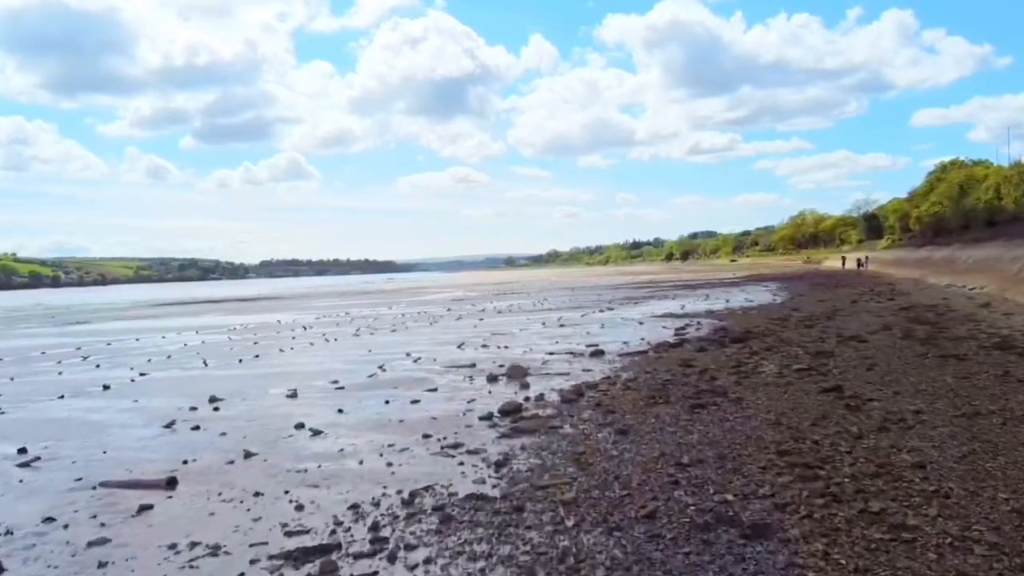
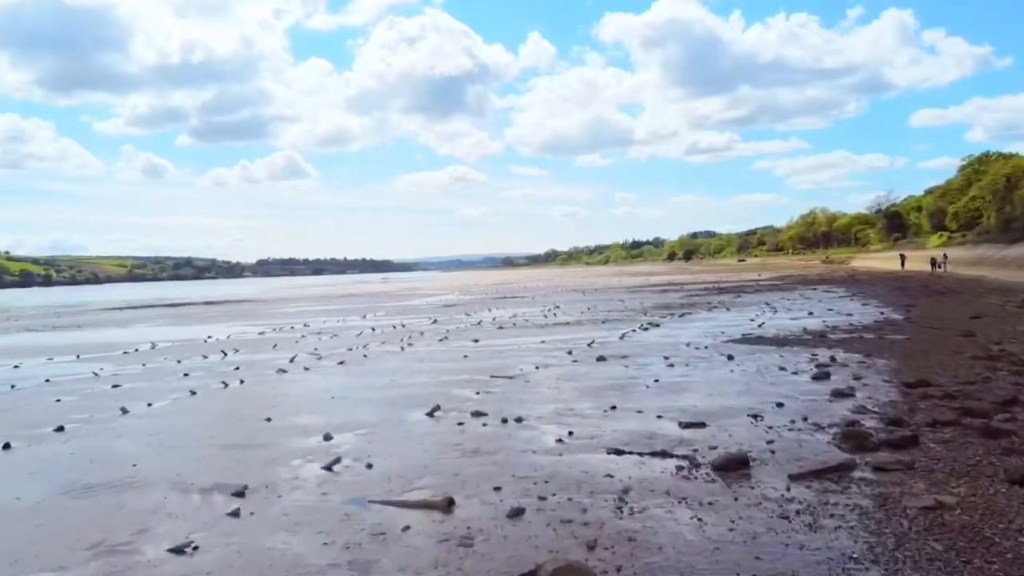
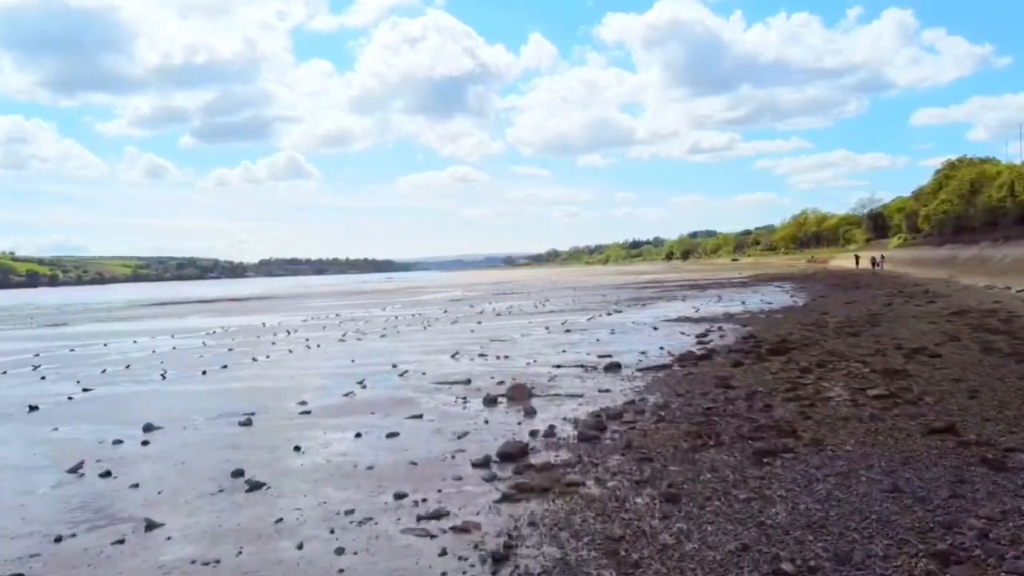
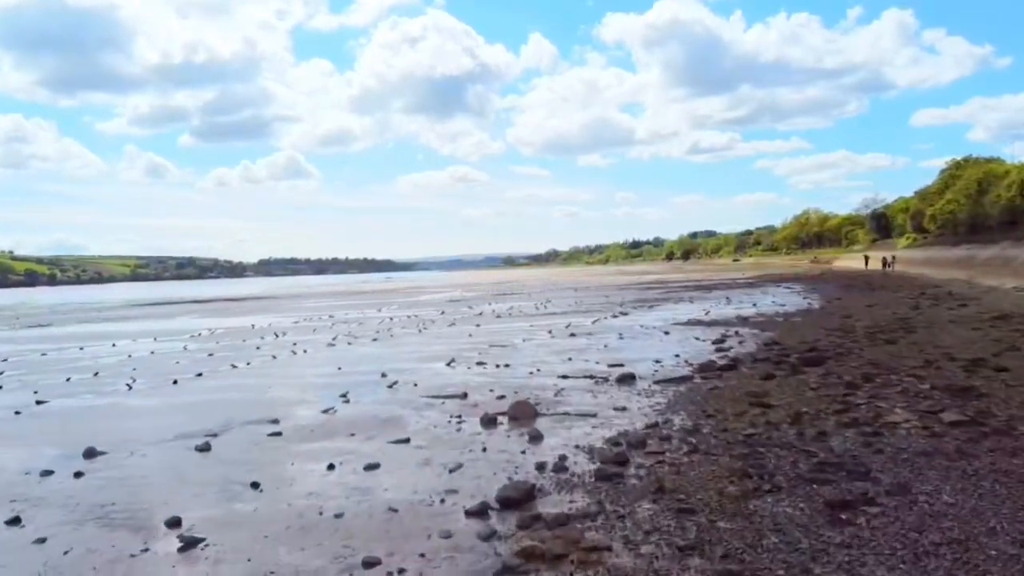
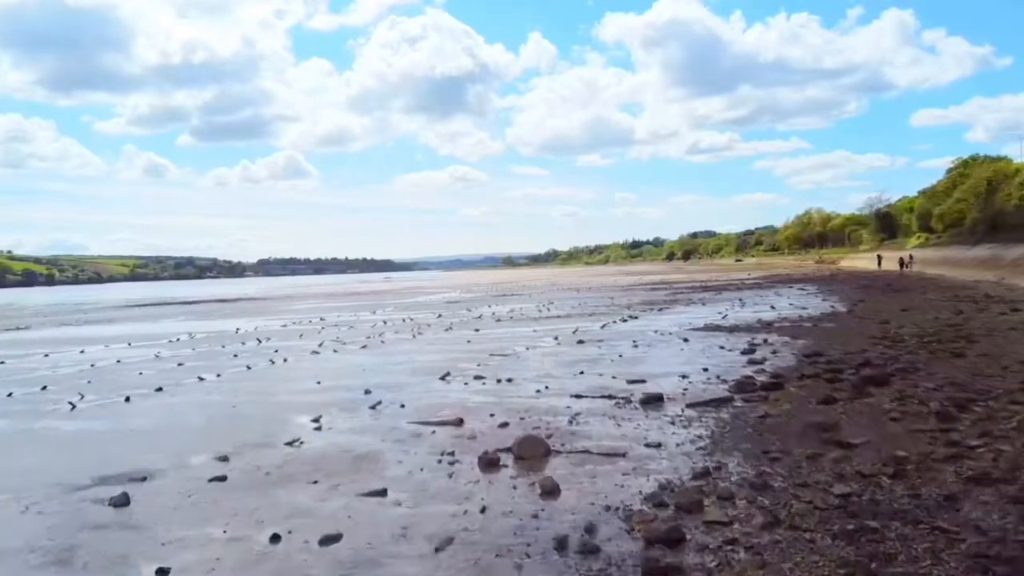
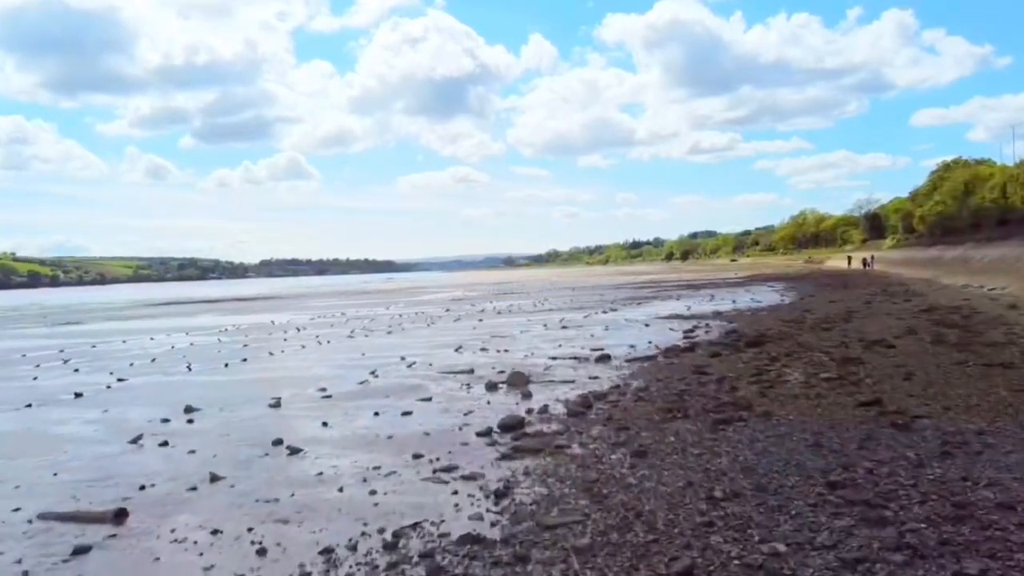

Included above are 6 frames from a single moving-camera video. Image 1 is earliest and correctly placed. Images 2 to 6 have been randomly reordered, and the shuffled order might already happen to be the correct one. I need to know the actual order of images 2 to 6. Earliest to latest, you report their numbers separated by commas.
6, 3, 4, 5, 2
